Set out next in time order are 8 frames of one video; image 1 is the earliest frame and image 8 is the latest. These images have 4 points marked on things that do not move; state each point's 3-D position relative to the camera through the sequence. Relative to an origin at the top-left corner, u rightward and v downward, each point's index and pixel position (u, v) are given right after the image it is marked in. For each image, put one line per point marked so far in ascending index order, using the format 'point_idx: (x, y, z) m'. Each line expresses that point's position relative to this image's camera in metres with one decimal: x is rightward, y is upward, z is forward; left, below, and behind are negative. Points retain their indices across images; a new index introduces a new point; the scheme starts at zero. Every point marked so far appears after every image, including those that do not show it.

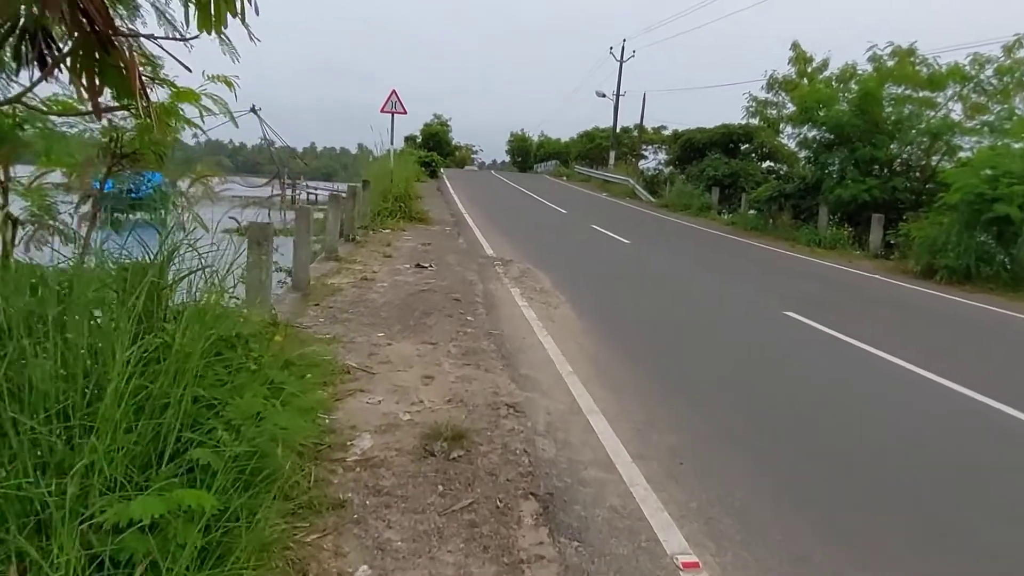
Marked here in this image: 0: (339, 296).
0: (-1.8, -0.1, +7.7) m
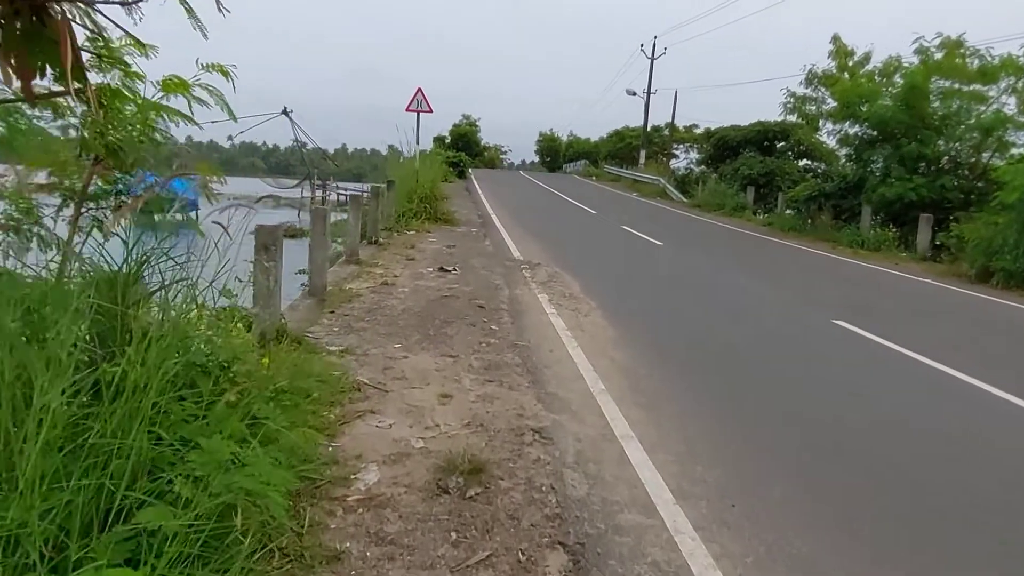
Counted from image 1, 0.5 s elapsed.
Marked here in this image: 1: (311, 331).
0: (-1.5, -0.1, +7.3) m
1: (-1.6, -0.3, +6.1) m
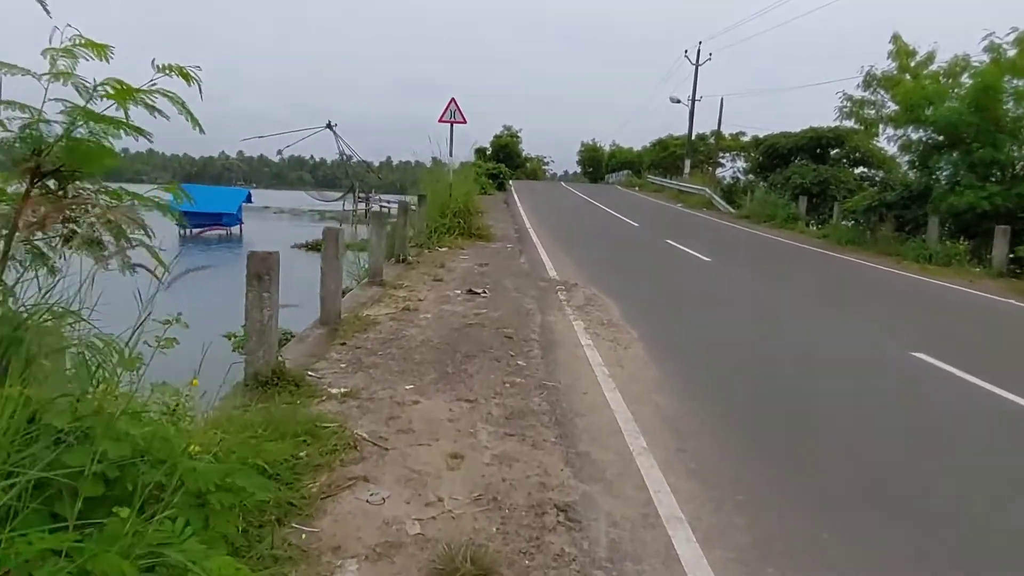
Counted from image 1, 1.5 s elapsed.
0: (-1.2, -0.4, +6.7) m
1: (-1.4, -0.6, +5.4) m
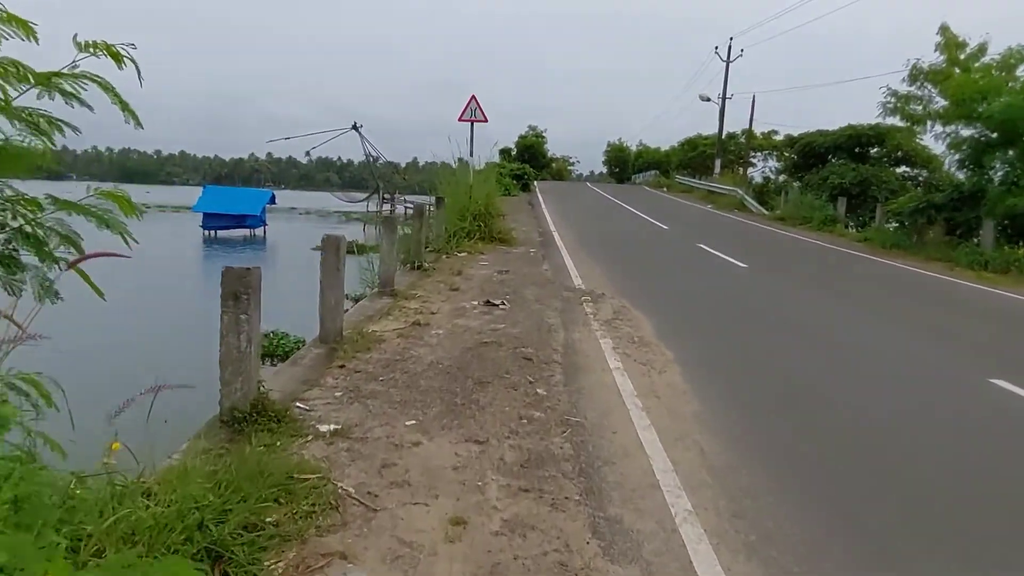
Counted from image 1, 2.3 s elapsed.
0: (-1.1, -0.5, +6.0) m
1: (-1.3, -0.7, +4.8) m
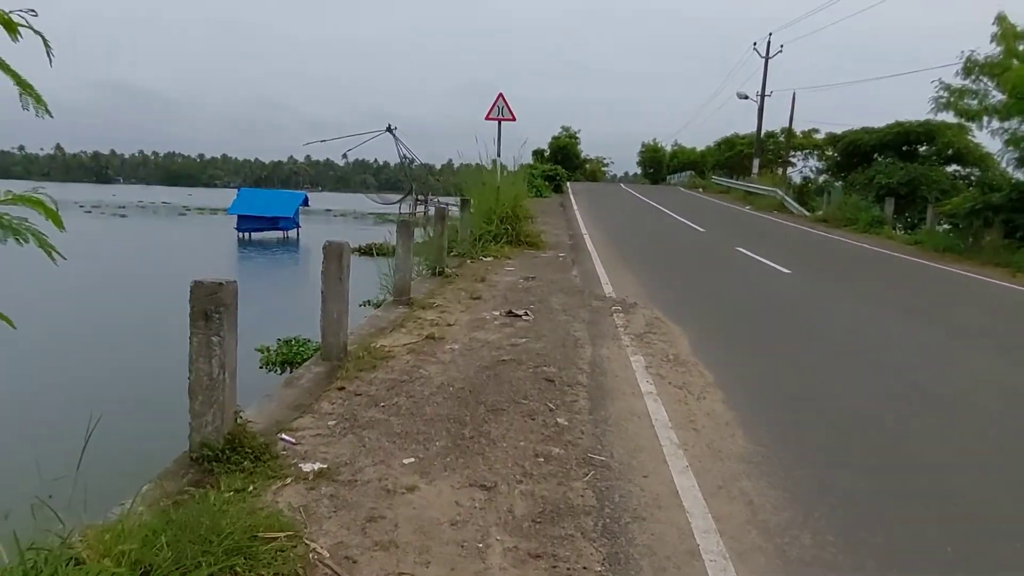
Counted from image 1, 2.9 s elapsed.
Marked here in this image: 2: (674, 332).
0: (-0.9, -0.6, +5.4) m
1: (-1.2, -0.8, +4.2) m
2: (+1.5, -0.4, +6.9) m
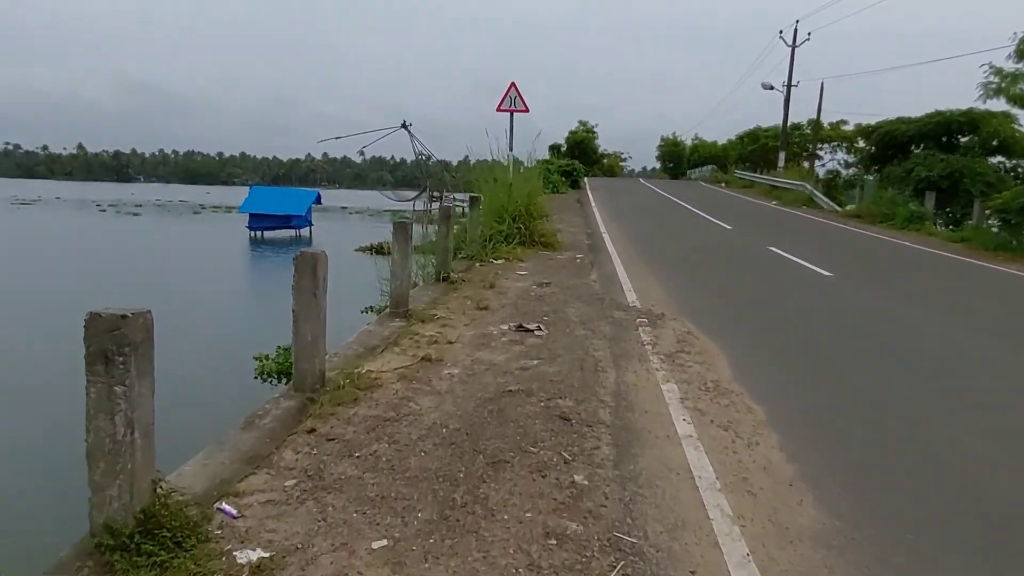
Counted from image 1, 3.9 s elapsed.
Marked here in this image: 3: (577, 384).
0: (-0.9, -0.7, +4.5) m
1: (-1.2, -0.9, +3.3) m
2: (+1.5, -0.5, +5.9) m
3: (+0.4, -0.6, +5.0) m
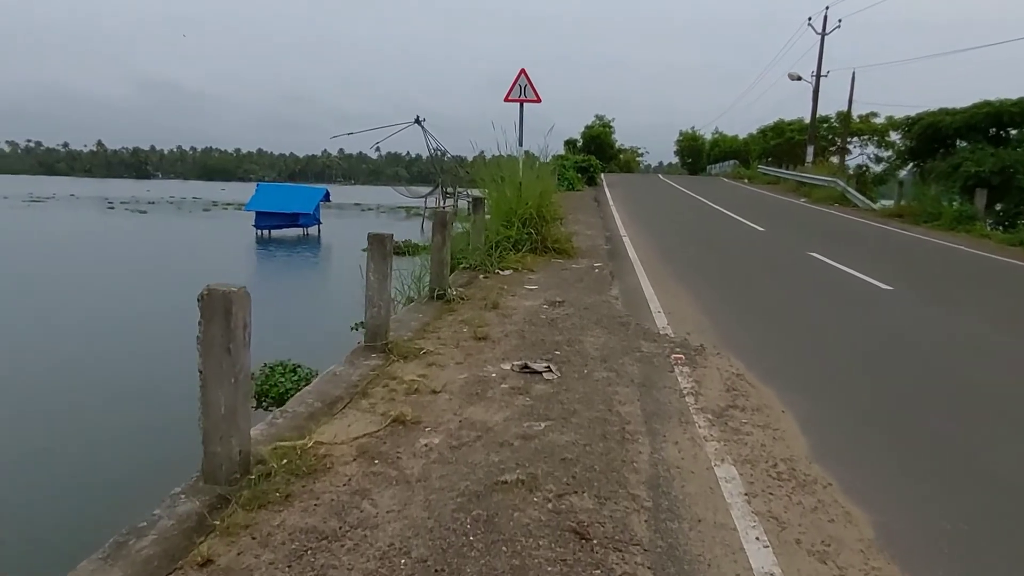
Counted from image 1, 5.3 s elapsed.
0: (-0.9, -0.9, +3.2) m
1: (-1.2, -1.1, +2.0) m
2: (+1.5, -0.7, +4.5) m
3: (+0.4, -0.8, +3.6) m
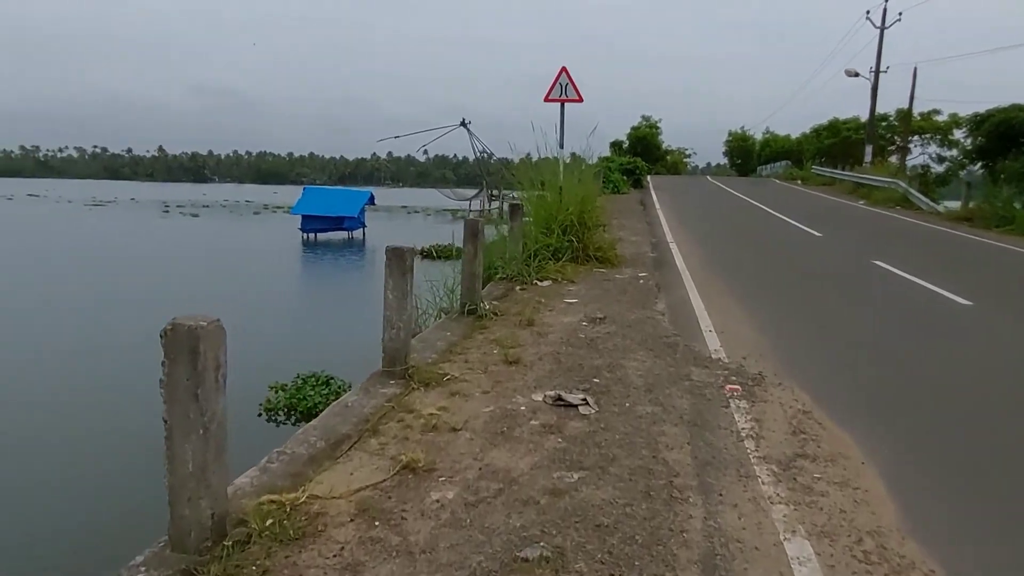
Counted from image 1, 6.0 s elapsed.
0: (-0.8, -1.0, +2.7) m
1: (-1.2, -1.2, +1.5) m
2: (+1.7, -0.8, +3.8) m
3: (+0.5, -1.0, +3.0) m
